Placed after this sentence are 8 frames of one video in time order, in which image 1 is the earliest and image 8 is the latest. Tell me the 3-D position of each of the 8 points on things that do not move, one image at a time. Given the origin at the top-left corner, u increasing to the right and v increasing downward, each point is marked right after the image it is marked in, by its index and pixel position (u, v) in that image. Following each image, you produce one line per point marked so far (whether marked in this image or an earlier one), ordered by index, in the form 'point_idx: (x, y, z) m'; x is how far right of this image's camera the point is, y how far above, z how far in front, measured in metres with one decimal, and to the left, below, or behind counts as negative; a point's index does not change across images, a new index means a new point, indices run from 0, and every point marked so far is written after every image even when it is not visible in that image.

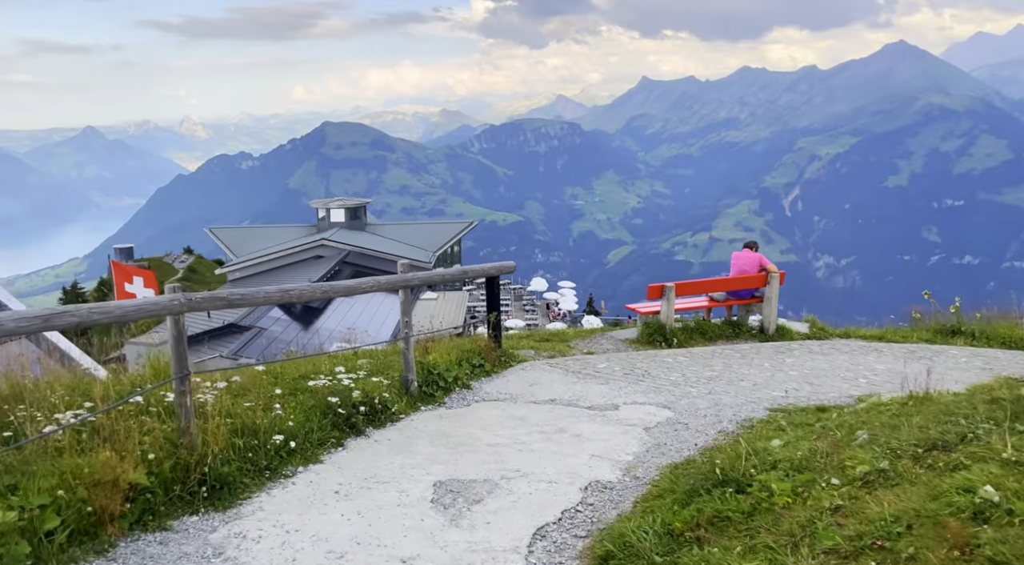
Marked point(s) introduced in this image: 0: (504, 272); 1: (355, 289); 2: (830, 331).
0: (-0.1, +0.1, +10.3) m
1: (-1.4, -0.1, +8.1) m
2: (+5.6, -0.9, +15.6) m
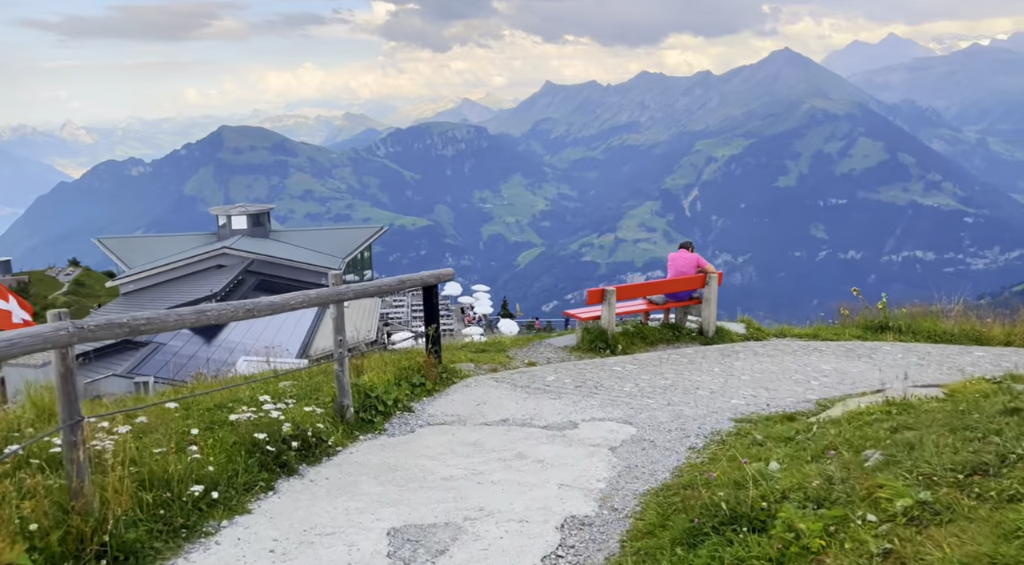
0: (-0.8, 0.0, +9.4) m
1: (-1.8, -0.2, +7.1) m
2: (+4.4, -0.8, +15.3) m
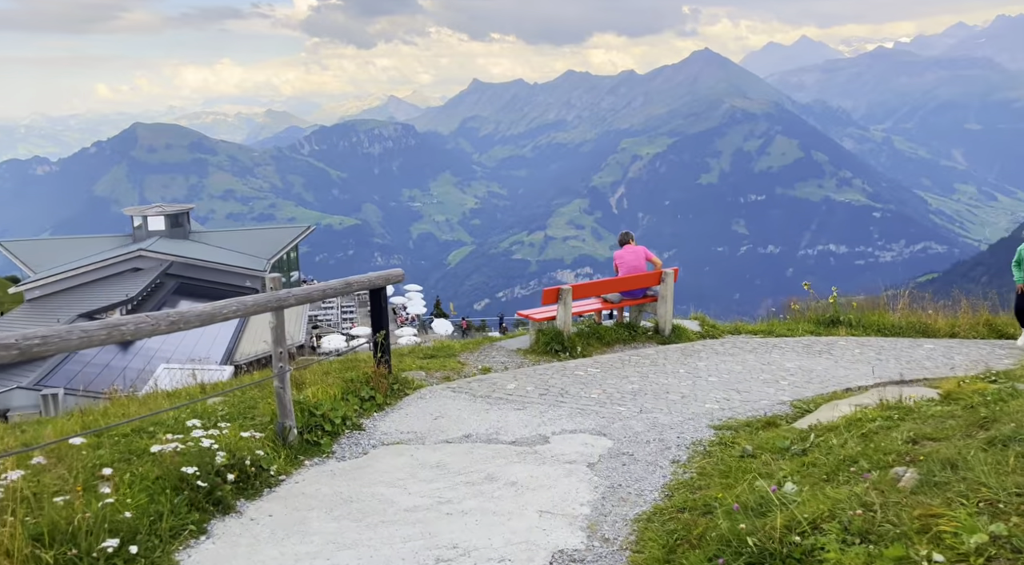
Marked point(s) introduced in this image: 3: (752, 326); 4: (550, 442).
0: (-1.2, 0.0, +8.5) m
1: (-2.1, -0.2, +6.1) m
2: (+3.5, -0.8, +14.8) m
3: (+4.1, -0.8, +15.4) m
4: (+0.3, -1.3, +7.3) m
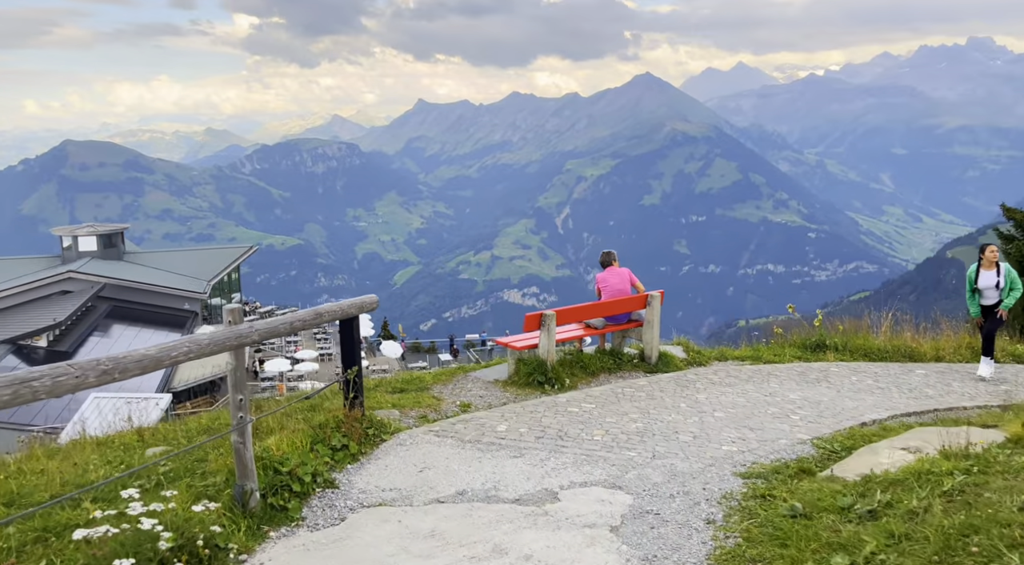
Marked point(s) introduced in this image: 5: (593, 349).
0: (-1.2, -0.2, +7.3) m
1: (-2.0, -0.4, +4.8) m
2: (+3.0, -1.1, +13.8) m
3: (+3.6, -1.1, +14.5) m
4: (+0.3, -1.5, +6.2) m
5: (+1.1, -1.0, +12.9) m
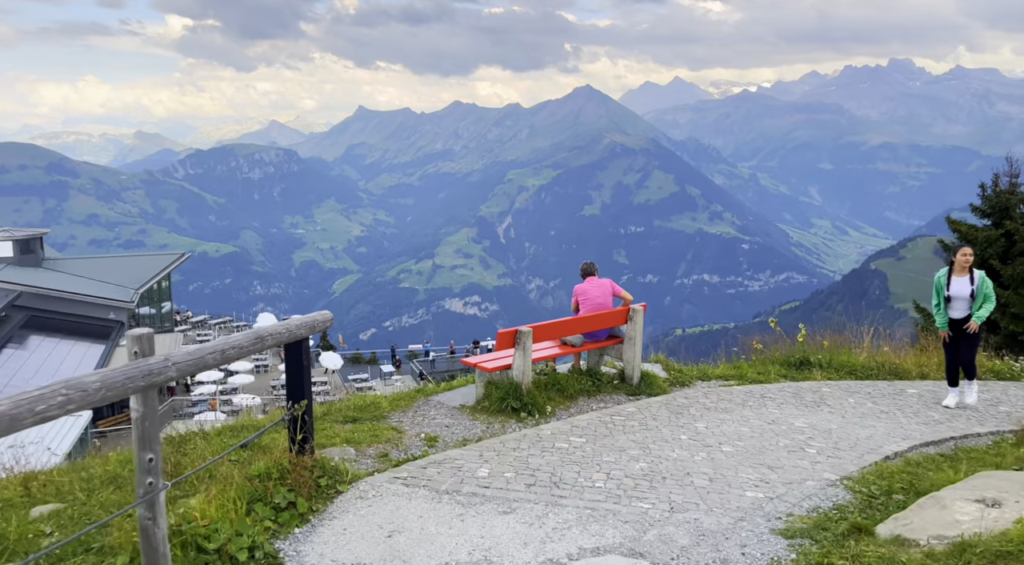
0: (-1.3, -0.3, +5.8) m
1: (-1.9, -0.4, +3.3) m
2: (+2.5, -1.3, +12.6) m
3: (+3.0, -1.3, +13.3) m
4: (+0.3, -1.6, +4.8) m
5: (+0.7, -1.1, +11.6) m
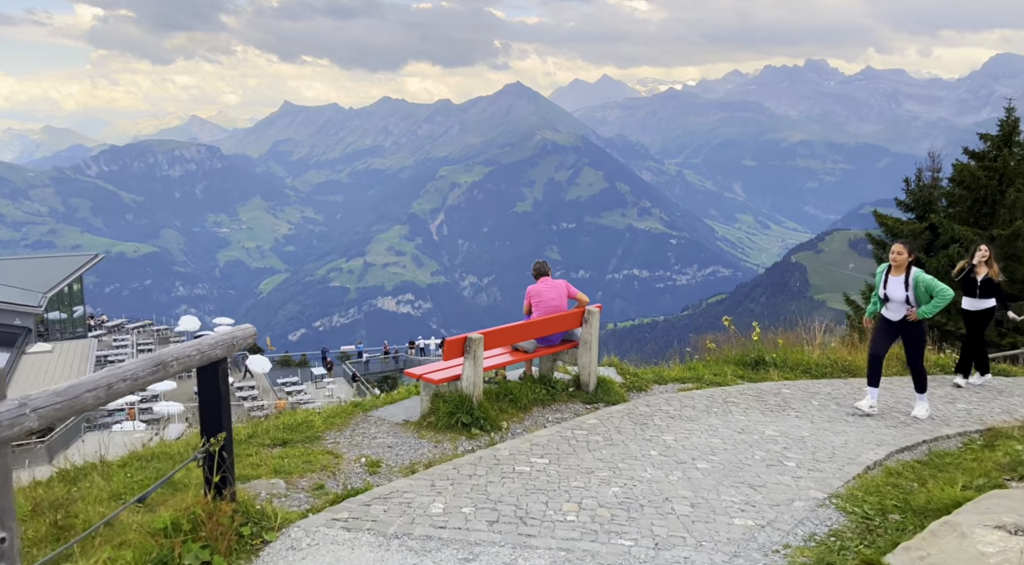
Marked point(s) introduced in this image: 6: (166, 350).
0: (-1.5, -0.4, +4.8) m
1: (-1.9, -0.5, +2.3) m
2: (+1.8, -1.3, +11.9) m
3: (+2.2, -1.3, +12.6) m
4: (+0.2, -1.6, +3.9) m
5: (0.0, -1.1, +10.7) m
6: (-1.8, -0.3, +4.6) m
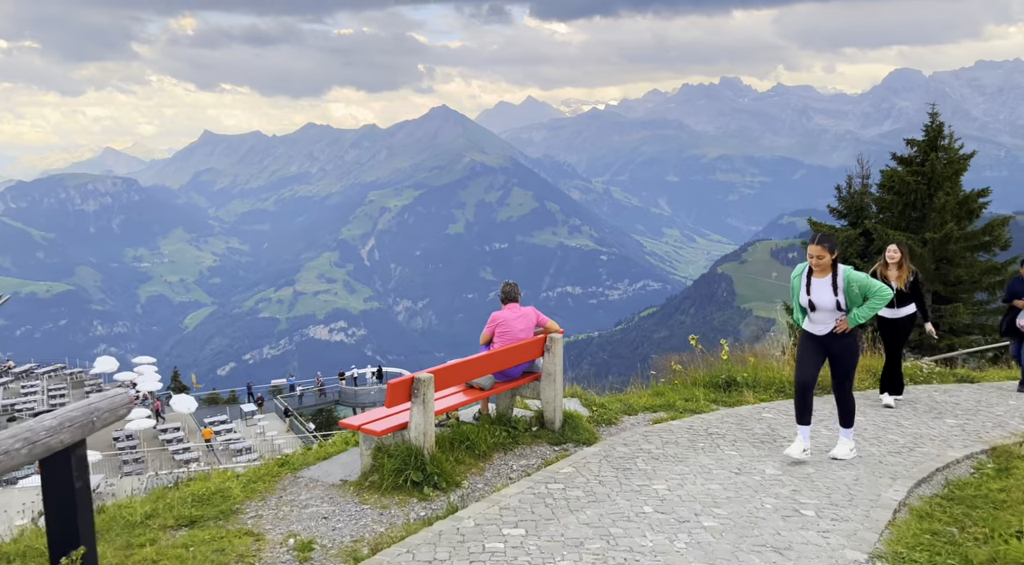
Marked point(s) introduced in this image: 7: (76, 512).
0: (-1.6, -0.6, +3.3) m
1: (-1.8, -0.6, +0.7) m
2: (+1.2, -1.5, +10.6) m
3: (+1.6, -1.5, +11.4) m
4: (+0.2, -1.7, +2.6) m
5: (-0.5, -1.4, +9.3) m
6: (-1.9, -0.5, +3.1) m
7: (-1.7, -0.8, +3.4) m
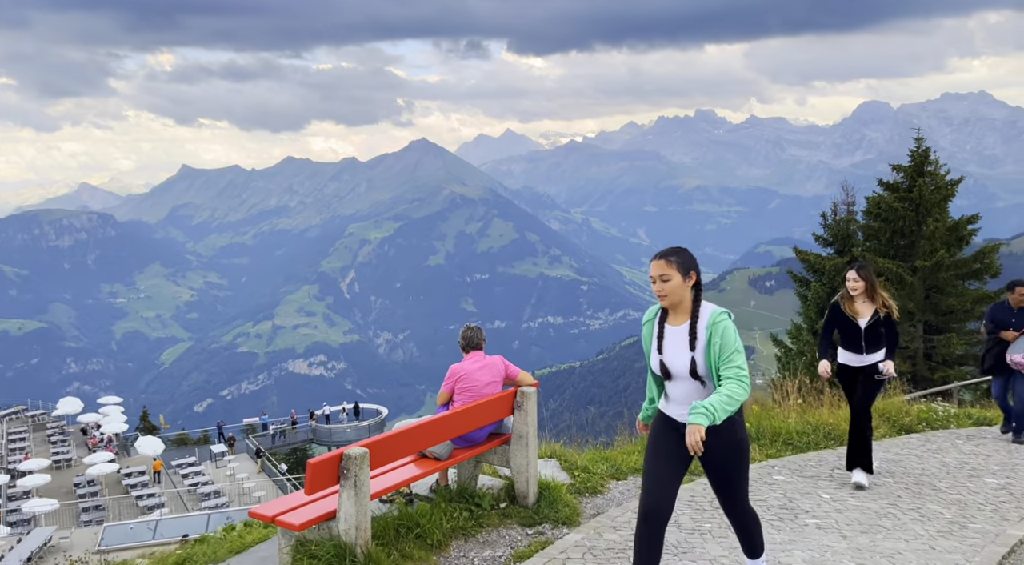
0: (-1.6, -0.6, +2.1) m
1: (-1.7, -0.6, -0.4) m
2: (+1.0, -1.8, +9.4) m
3: (+1.4, -1.8, +10.2) m
4: (+0.3, -1.7, +1.4) m
5: (-0.6, -1.7, +8.1) m
6: (-1.9, -0.6, +1.9) m
7: (-1.7, -0.9, +2.2) m
